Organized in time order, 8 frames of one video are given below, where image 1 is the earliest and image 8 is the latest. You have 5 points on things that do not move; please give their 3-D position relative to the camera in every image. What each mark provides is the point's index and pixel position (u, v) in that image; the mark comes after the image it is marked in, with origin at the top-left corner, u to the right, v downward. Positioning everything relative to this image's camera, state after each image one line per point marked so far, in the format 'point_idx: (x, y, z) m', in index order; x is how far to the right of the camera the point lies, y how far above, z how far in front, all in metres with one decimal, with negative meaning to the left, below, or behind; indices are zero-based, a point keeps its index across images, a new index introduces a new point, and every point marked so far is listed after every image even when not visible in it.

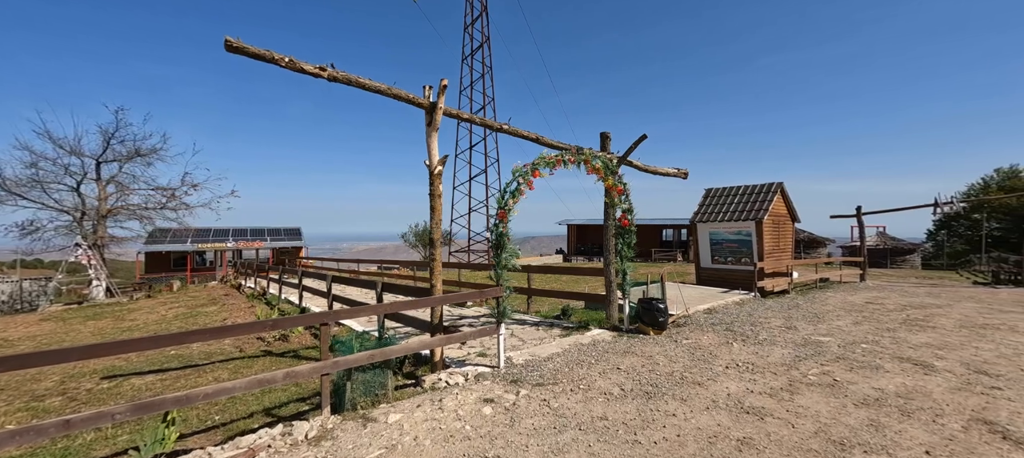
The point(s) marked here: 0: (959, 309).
0: (+10.6, -1.9, +9.0) m
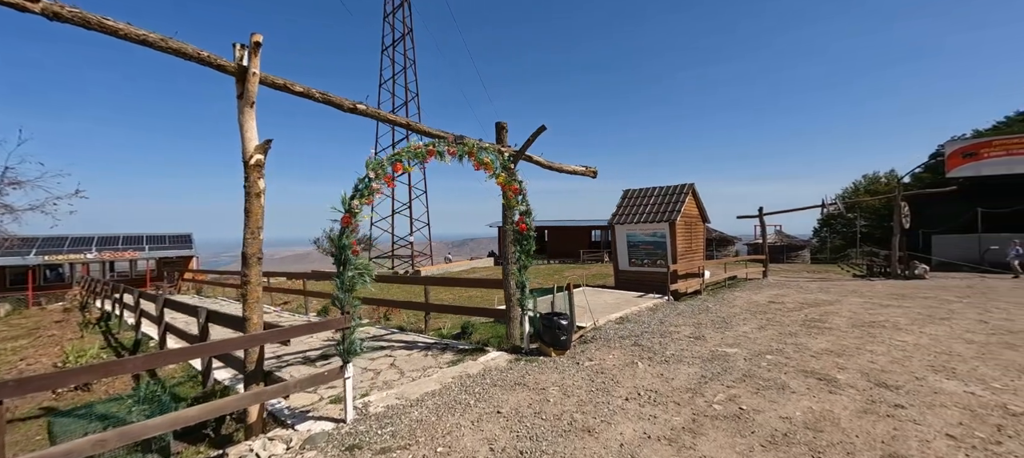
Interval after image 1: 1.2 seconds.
0: (+8.3, -1.9, +9.3) m
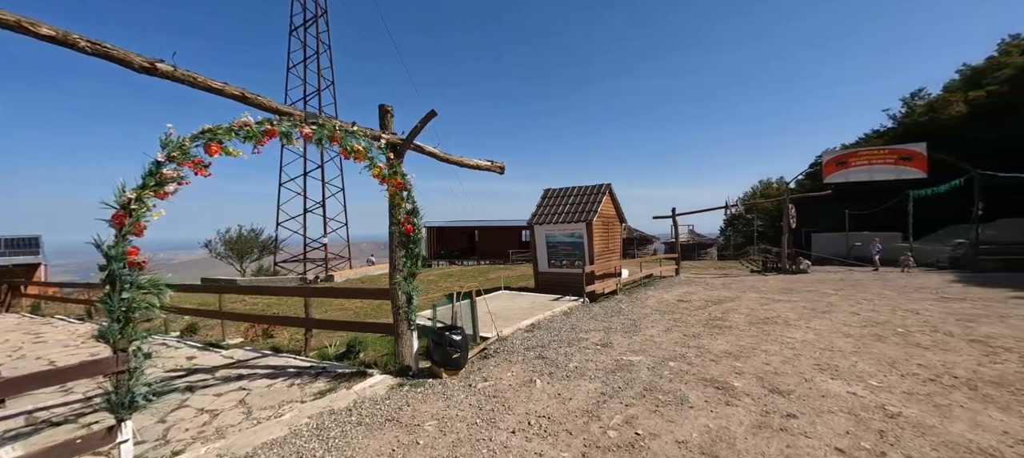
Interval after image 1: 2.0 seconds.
0: (+6.1, -1.9, +9.8) m
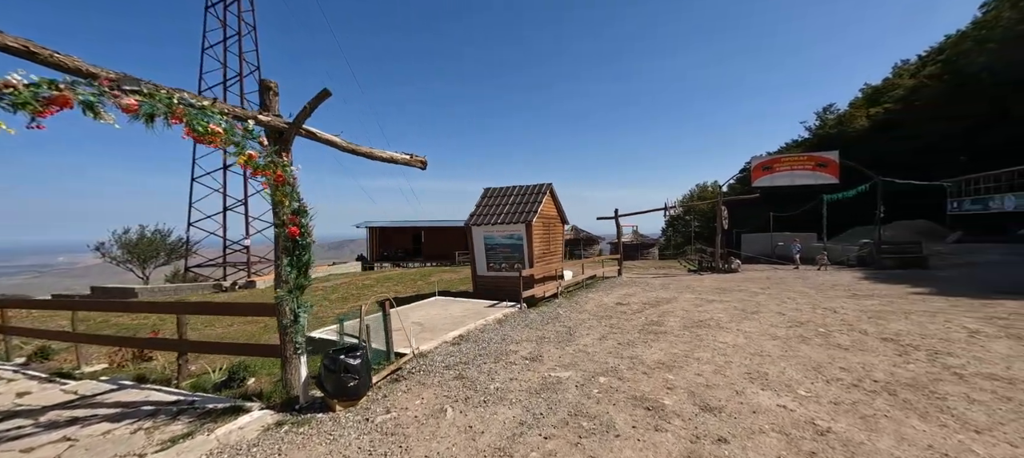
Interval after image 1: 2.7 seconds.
0: (+4.4, -1.9, +9.8) m
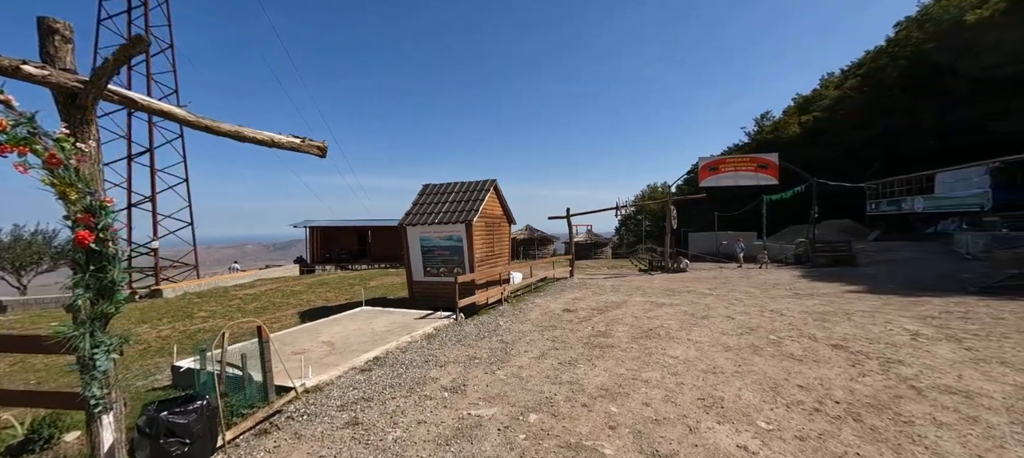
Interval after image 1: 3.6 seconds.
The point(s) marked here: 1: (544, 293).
0: (+2.9, -1.9, +9.2) m
1: (+1.0, -2.0, +11.8) m
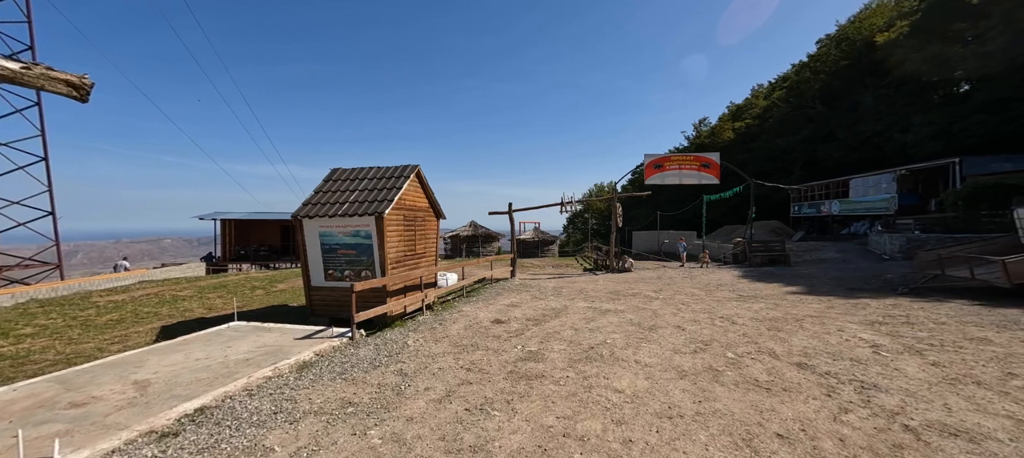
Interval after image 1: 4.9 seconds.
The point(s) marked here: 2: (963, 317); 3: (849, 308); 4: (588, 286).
0: (+1.3, -1.9, +8.0) m
1: (-1.0, -1.9, +10.3) m
2: (+9.6, -1.9, +8.0) m
3: (+8.1, -1.9, +9.1) m
4: (+2.7, -2.0, +13.2) m
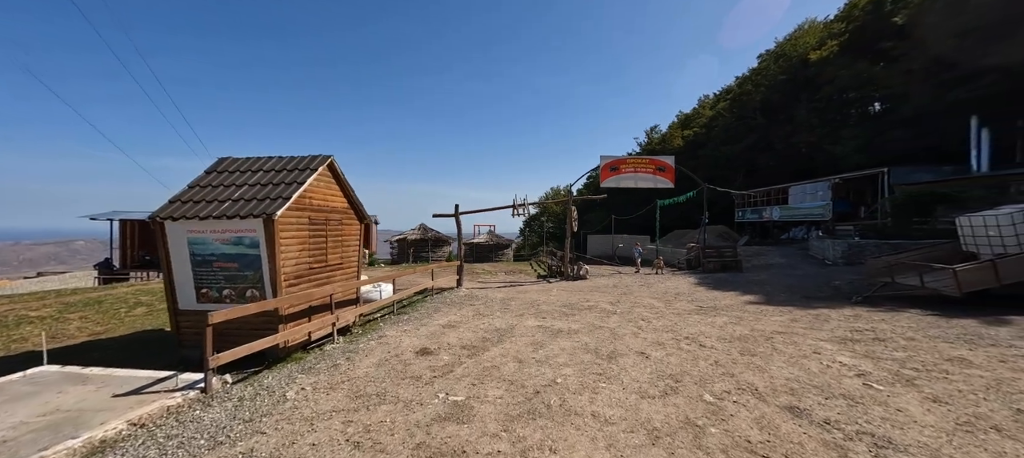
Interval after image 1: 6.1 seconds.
0: (+0.1, -2.0, +6.6) m
1: (-2.4, -2.0, +8.6) m
2: (+8.3, -2.0, +7.6) m
3: (+6.8, -2.1, +8.5) m
4: (+0.9, -2.2, +11.9) m
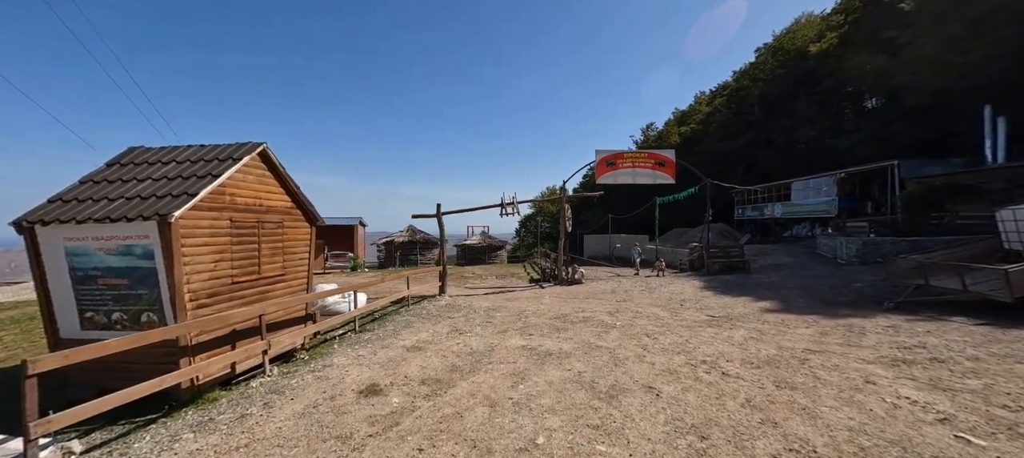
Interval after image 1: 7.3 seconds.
0: (-0.3, -2.0, +5.3) m
1: (-2.7, -2.1, +7.3) m
2: (+8.0, -2.0, +6.3) m
3: (+6.4, -2.0, +7.2) m
4: (+0.5, -2.2, +10.6) m
